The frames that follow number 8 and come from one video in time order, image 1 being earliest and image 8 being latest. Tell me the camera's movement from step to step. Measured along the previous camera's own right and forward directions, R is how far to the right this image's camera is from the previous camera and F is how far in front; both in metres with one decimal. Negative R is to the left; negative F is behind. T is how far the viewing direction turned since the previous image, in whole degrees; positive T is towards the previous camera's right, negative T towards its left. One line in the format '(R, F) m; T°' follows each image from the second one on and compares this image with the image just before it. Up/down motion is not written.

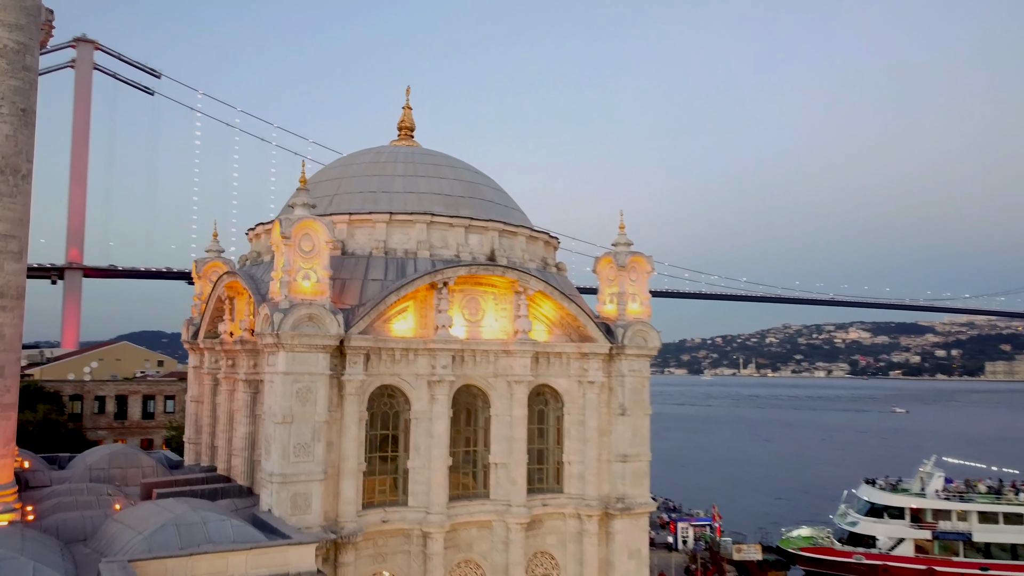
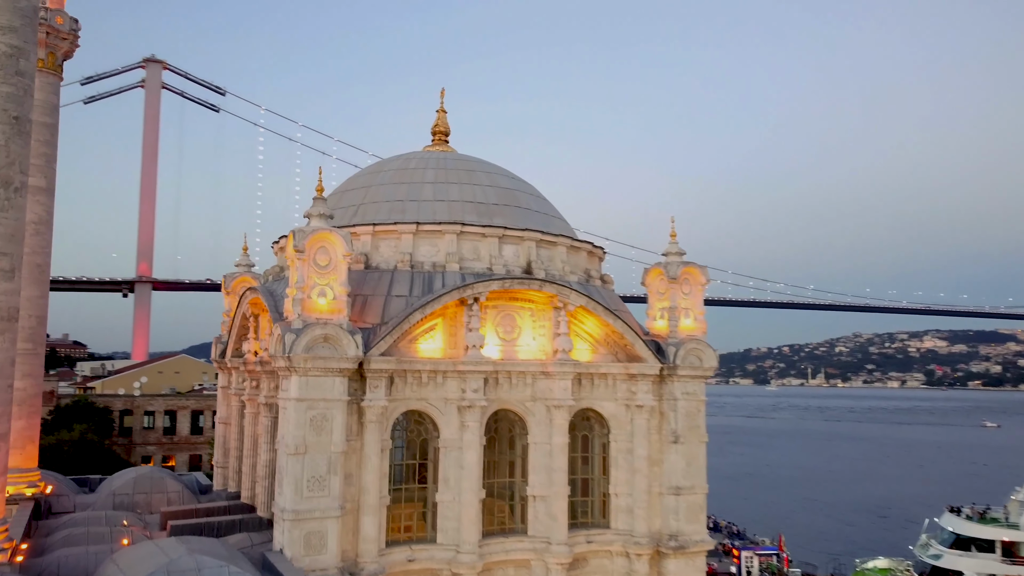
(+0.6, +2.2) m; -4°
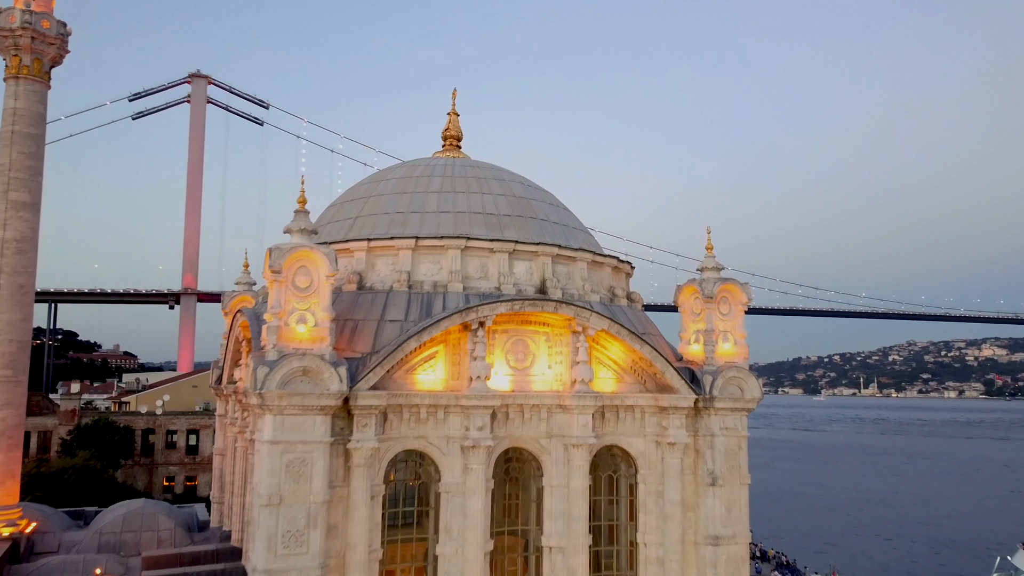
(+0.8, +2.7) m; -3°
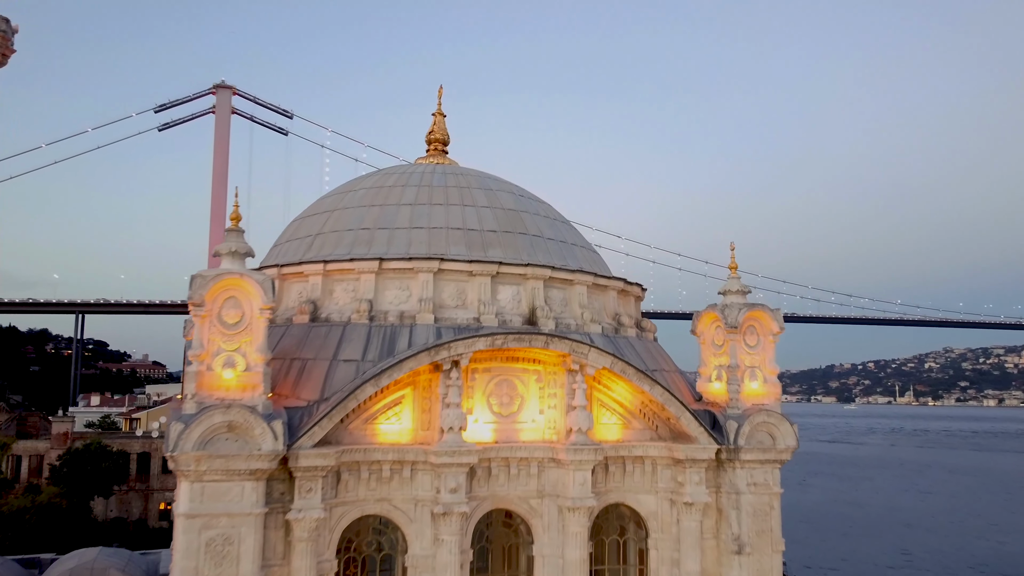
(+1.0, +3.3) m; -2°
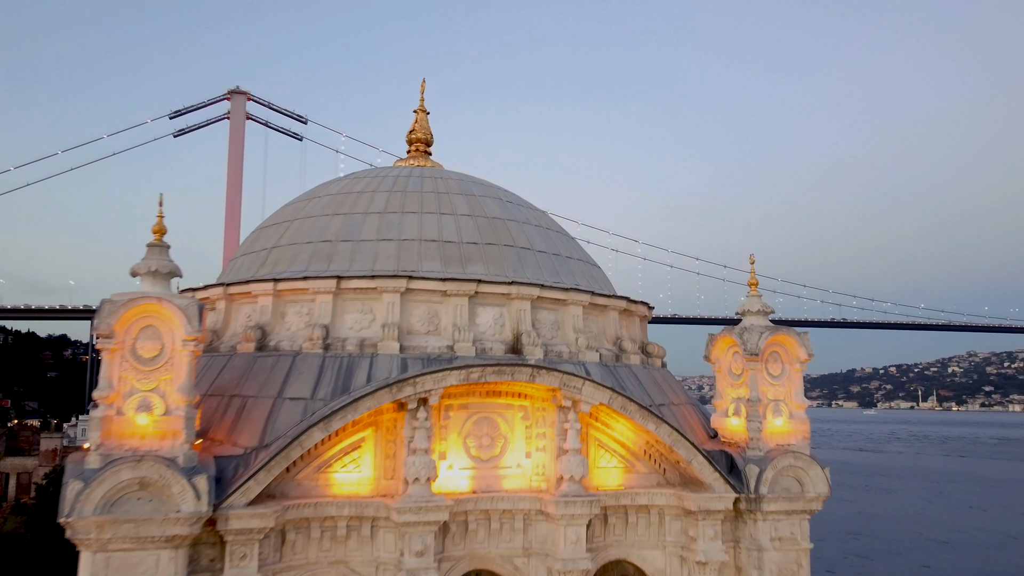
(+0.7, +2.5) m; -1°
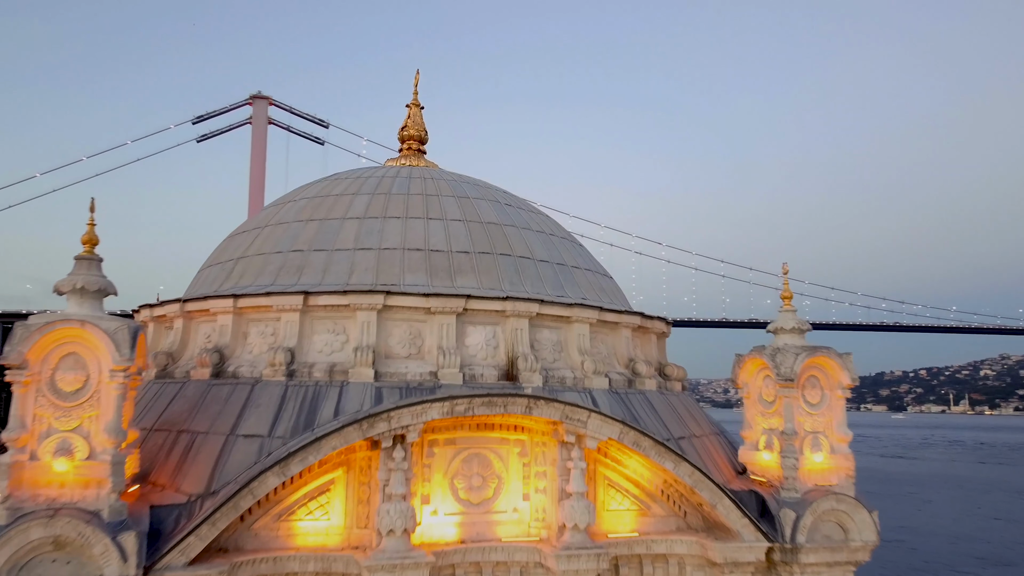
(+0.5, +2.0) m; -2°
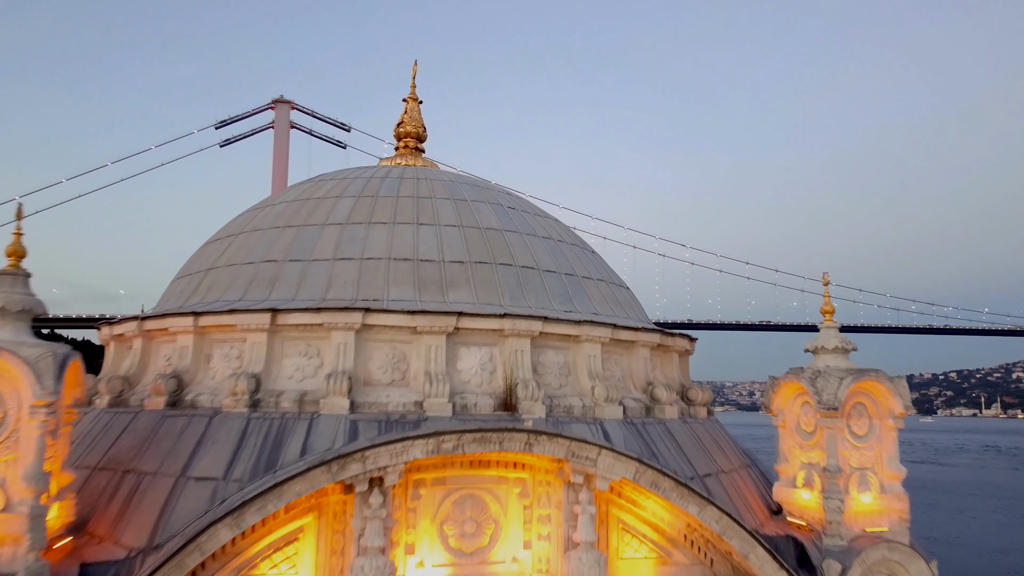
(+0.3, +1.7) m; -2°
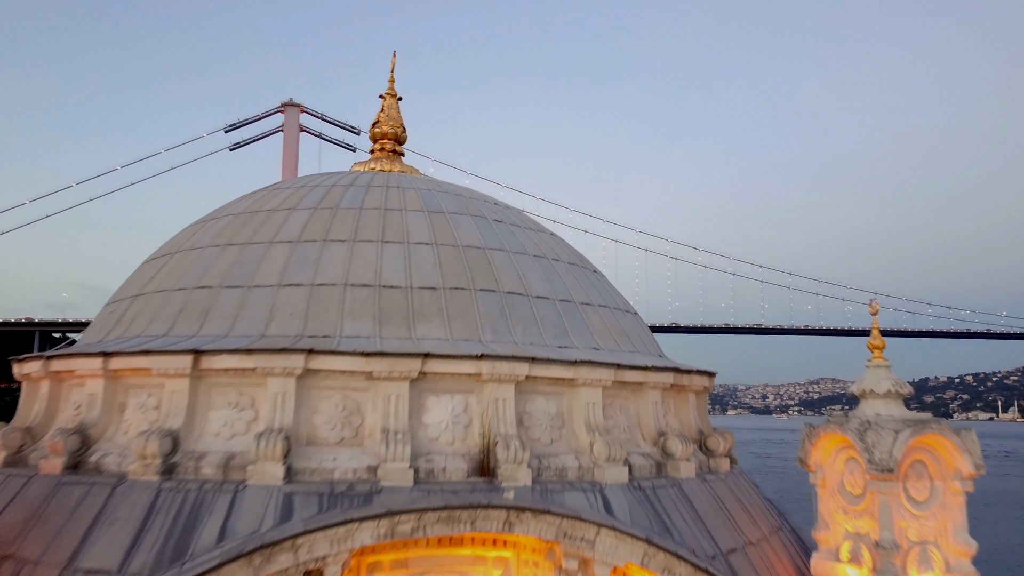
(+0.4, +2.1) m; -1°
